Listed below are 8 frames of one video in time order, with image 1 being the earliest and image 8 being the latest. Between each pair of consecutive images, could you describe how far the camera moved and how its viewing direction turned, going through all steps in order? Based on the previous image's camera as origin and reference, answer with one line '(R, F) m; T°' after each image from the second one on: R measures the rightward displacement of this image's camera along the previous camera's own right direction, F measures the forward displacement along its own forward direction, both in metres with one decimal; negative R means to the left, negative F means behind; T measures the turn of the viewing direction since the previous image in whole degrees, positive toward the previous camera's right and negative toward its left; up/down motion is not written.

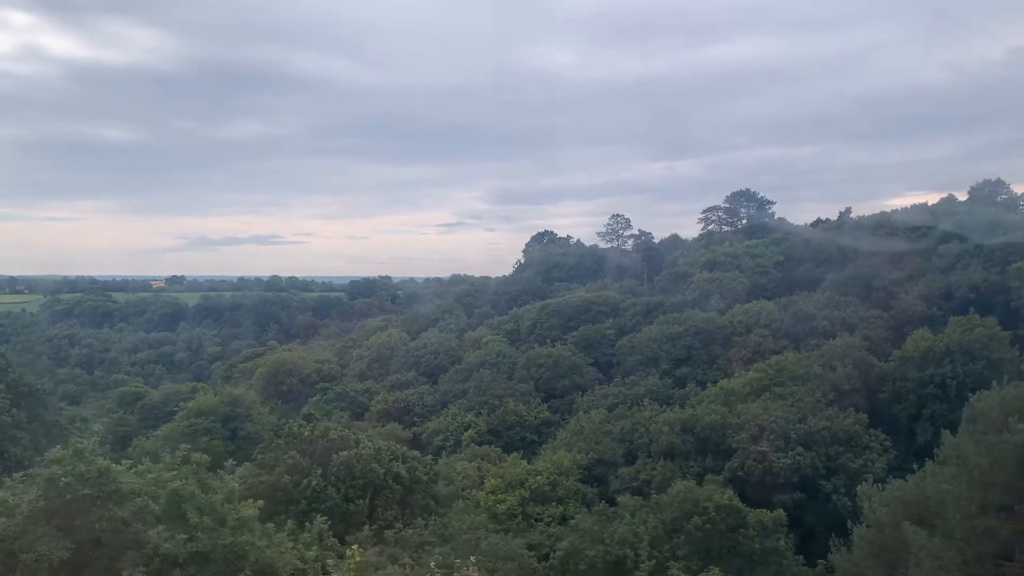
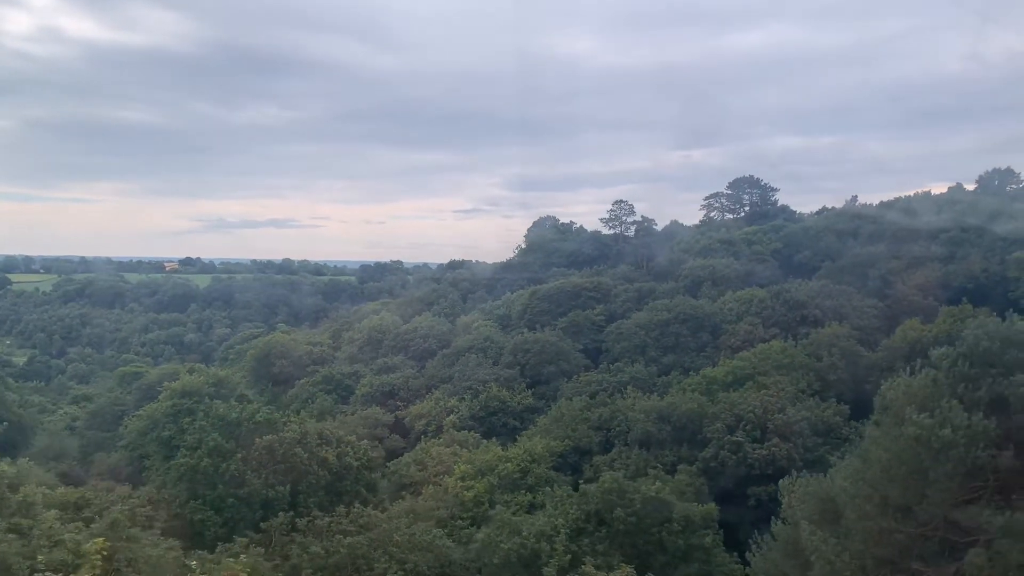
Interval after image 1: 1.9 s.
(+1.1, +0.6) m; -1°
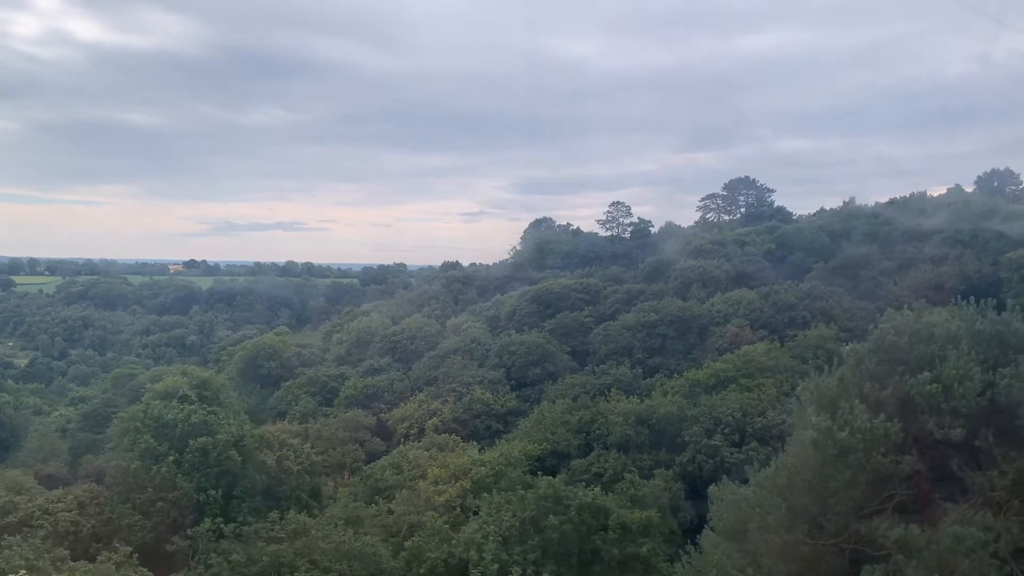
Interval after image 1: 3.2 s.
(+0.8, +0.4) m; 0°
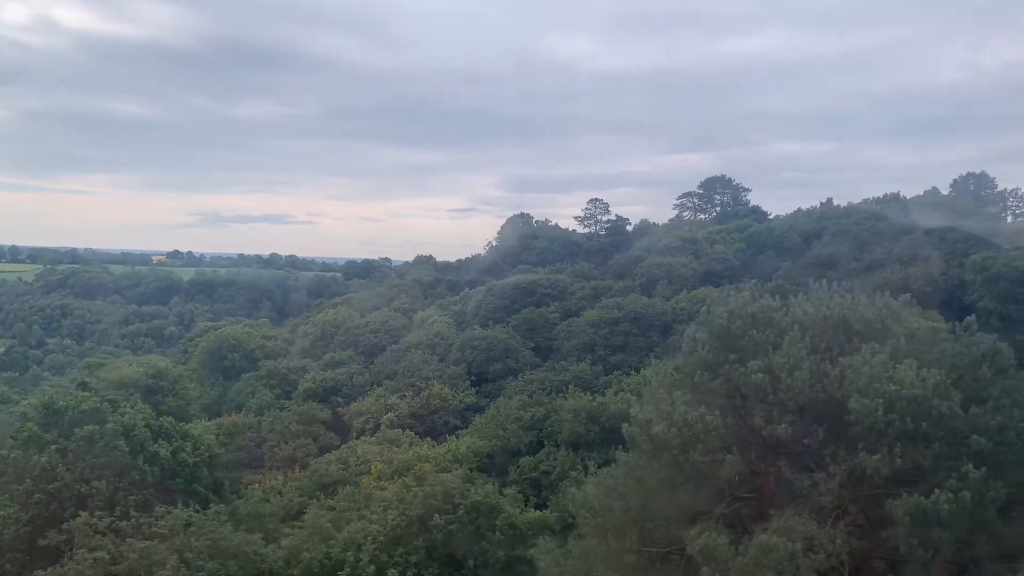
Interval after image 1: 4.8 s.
(+1.0, +0.5) m; +1°
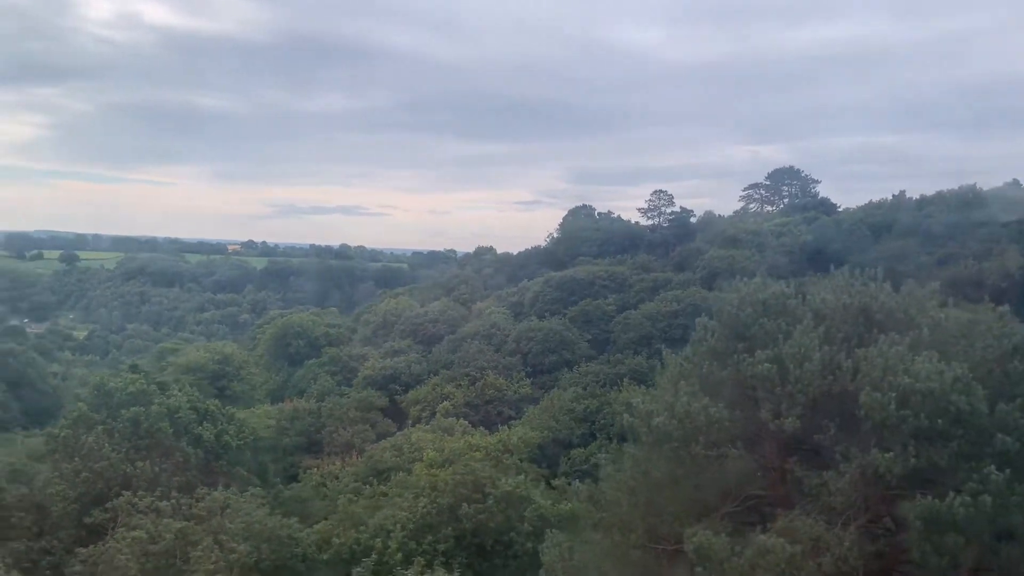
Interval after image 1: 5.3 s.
(+0.3, +0.1) m; -5°
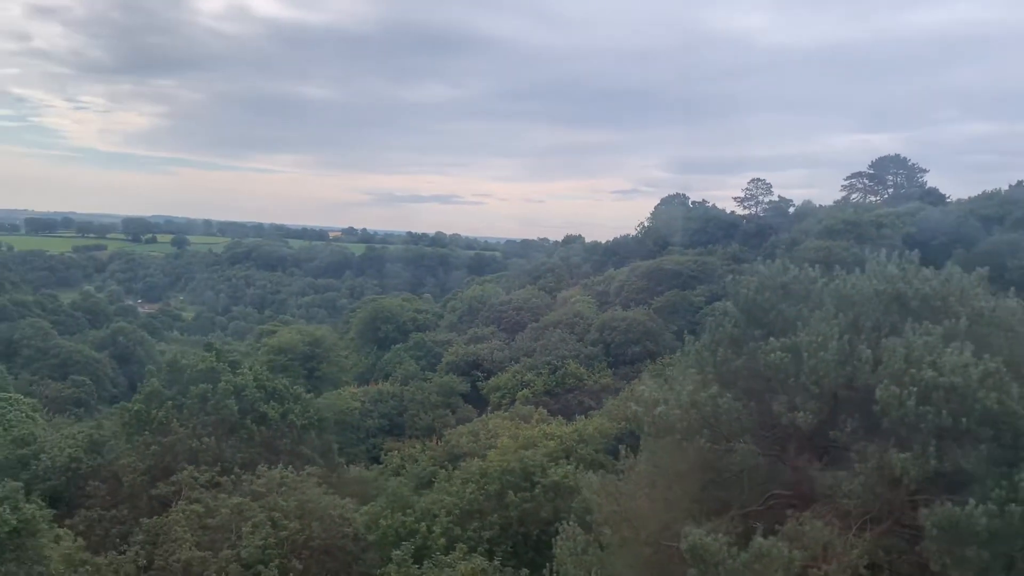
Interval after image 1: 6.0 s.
(+0.4, +0.1) m; -7°
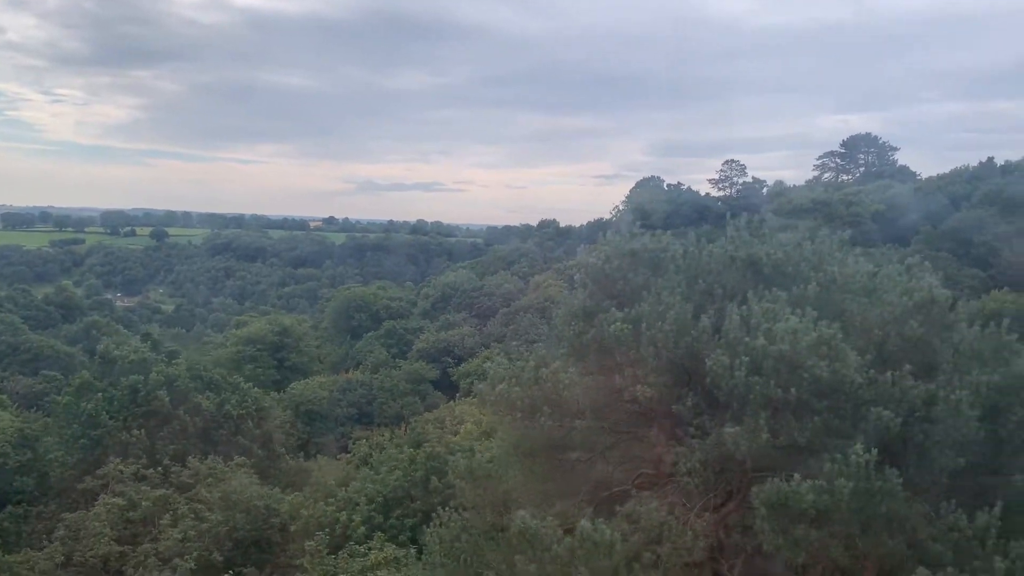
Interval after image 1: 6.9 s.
(+0.6, +0.2) m; +1°
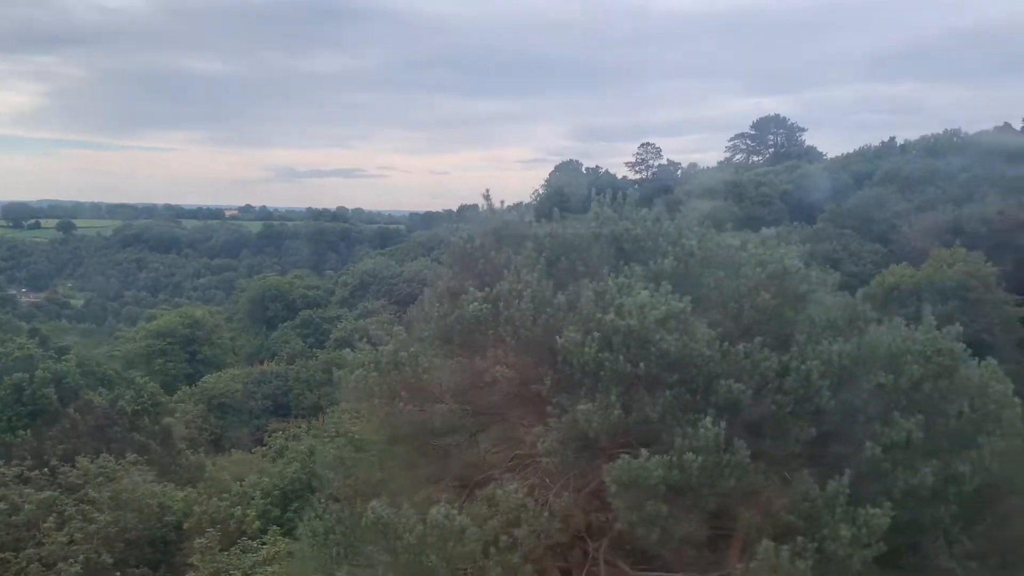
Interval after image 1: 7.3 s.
(+0.3, +0.1) m; +6°
